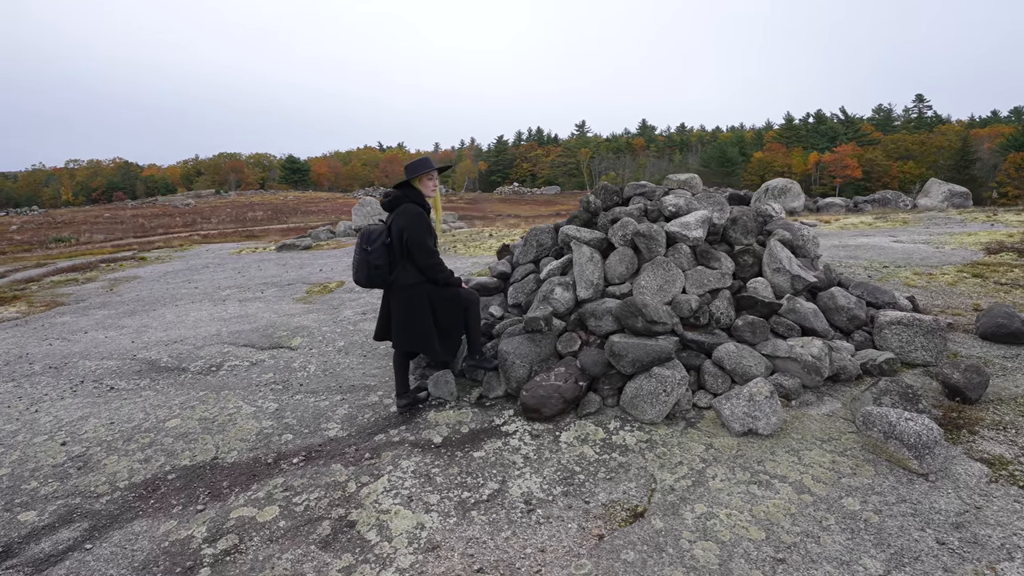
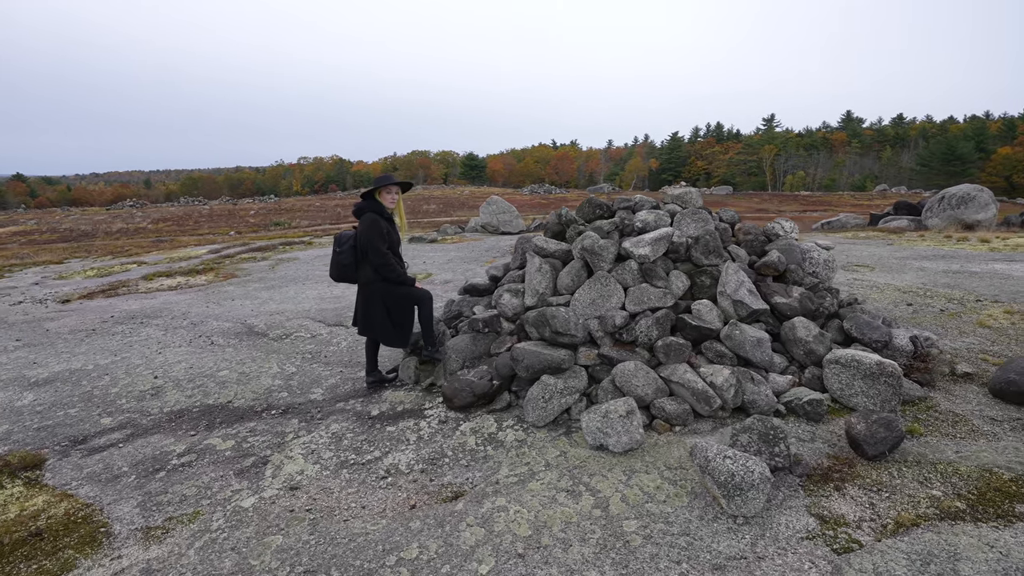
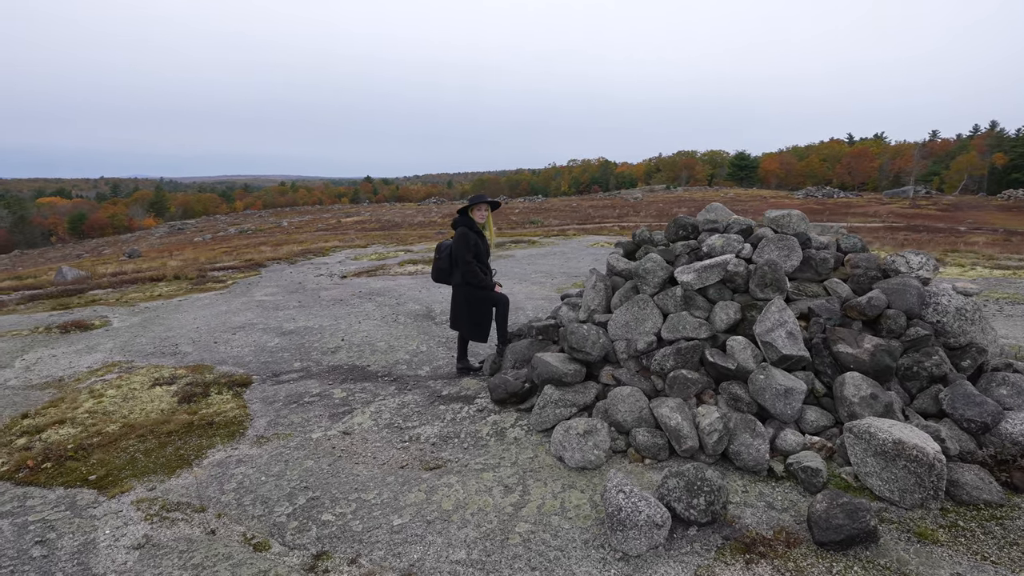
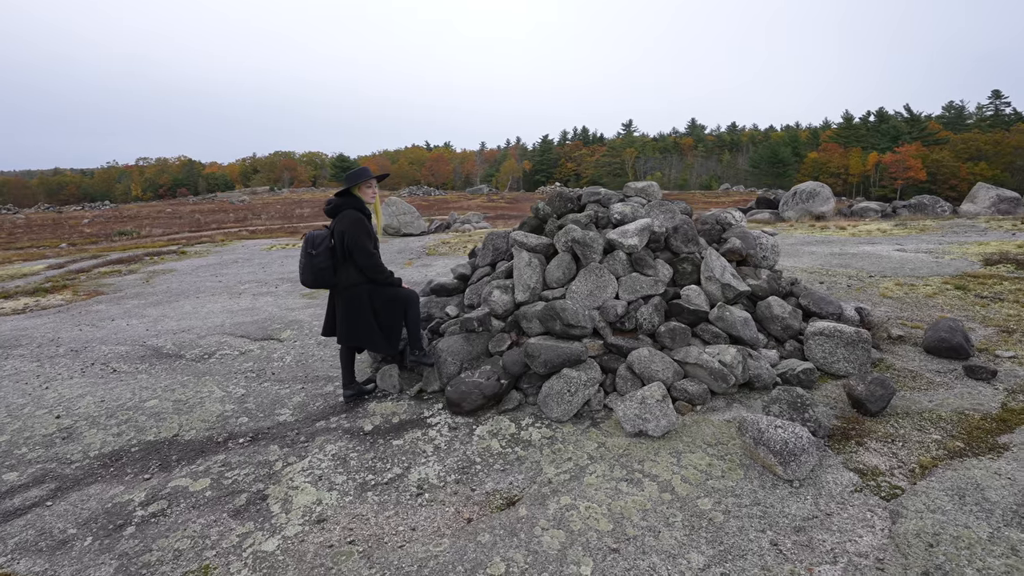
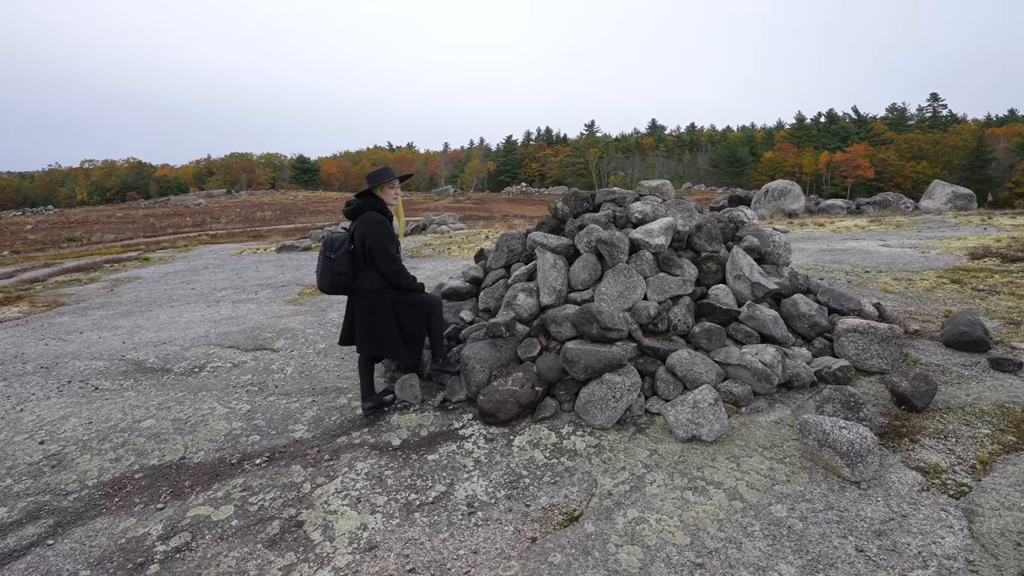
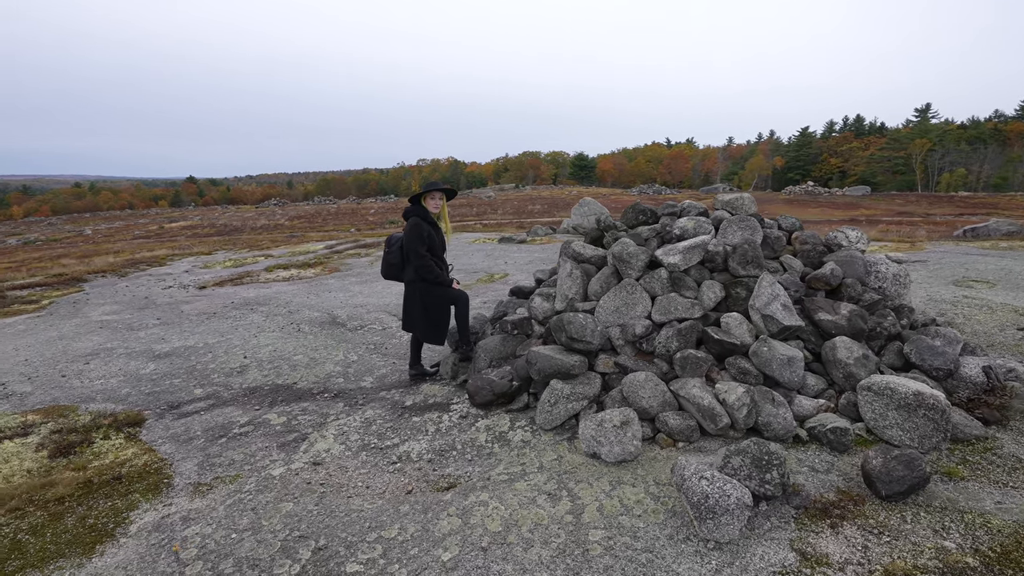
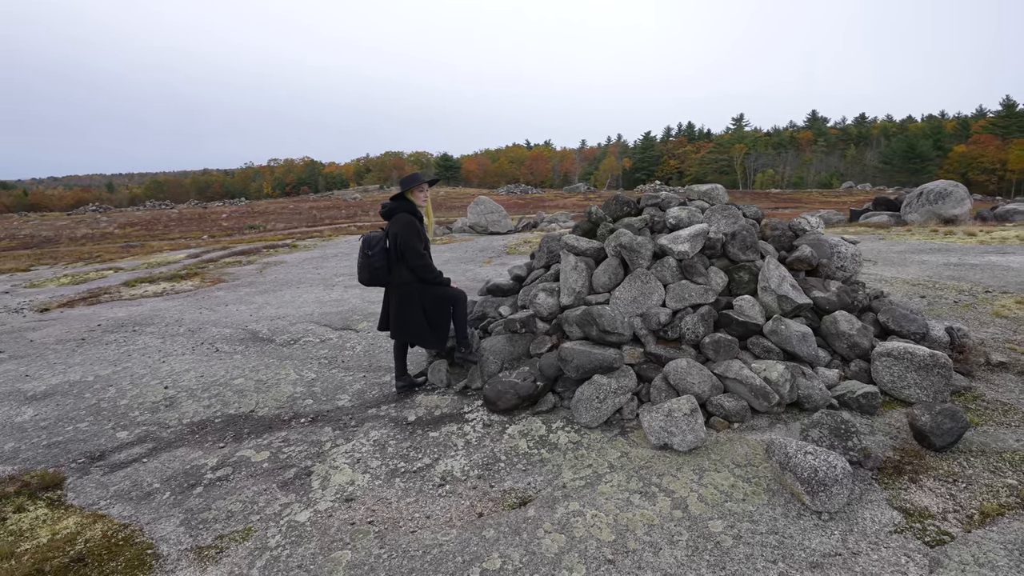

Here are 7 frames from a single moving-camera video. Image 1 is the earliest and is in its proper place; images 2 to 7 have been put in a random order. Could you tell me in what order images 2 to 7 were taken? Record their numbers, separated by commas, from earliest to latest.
5, 4, 7, 2, 6, 3
